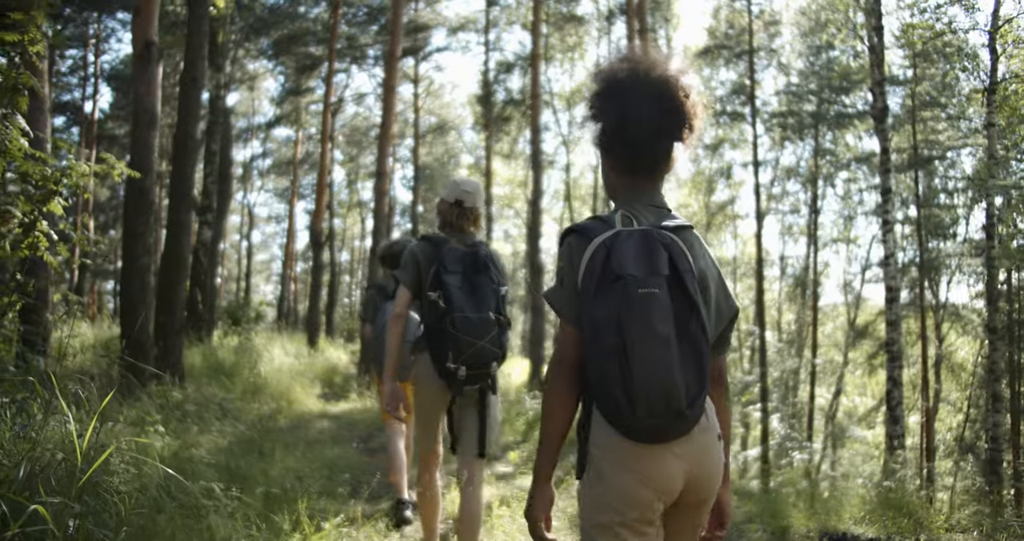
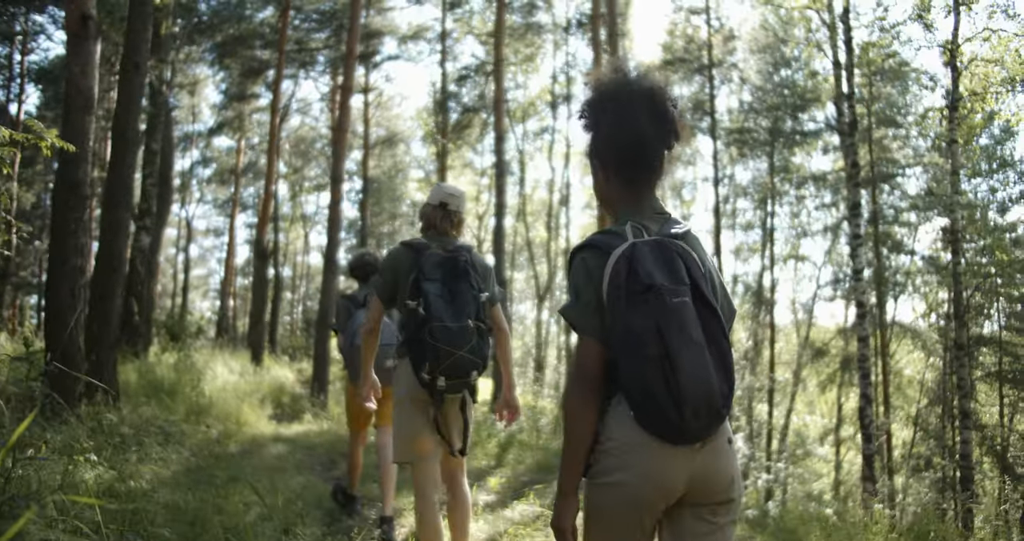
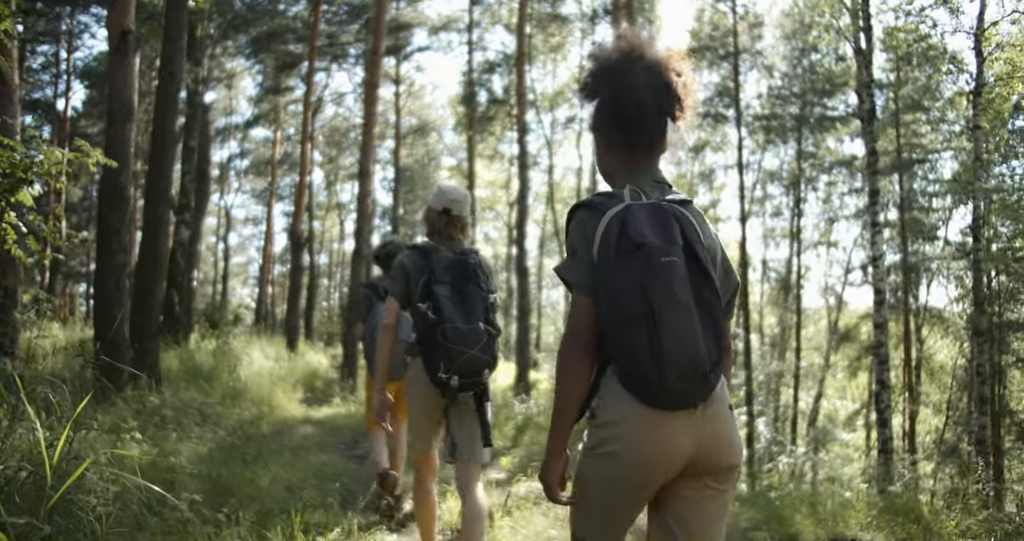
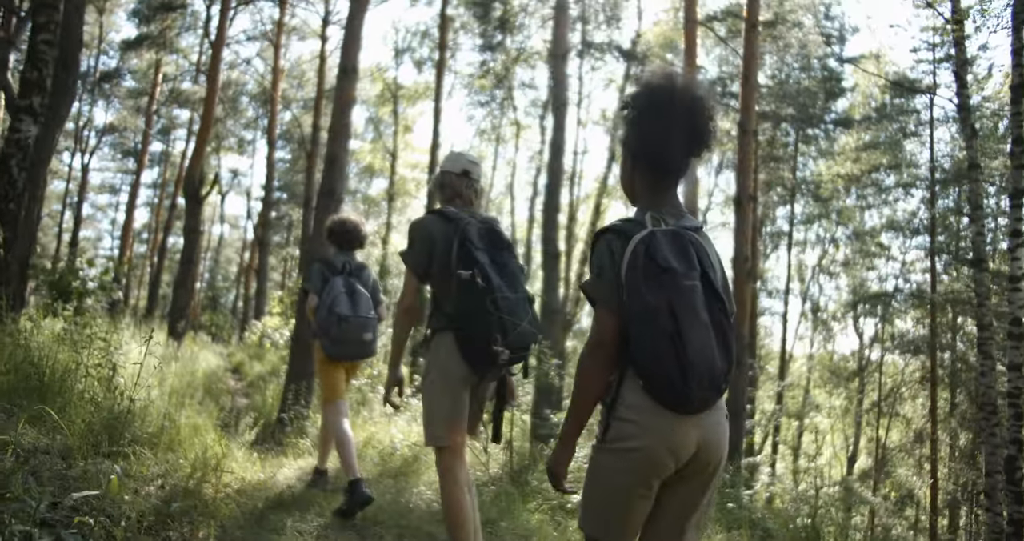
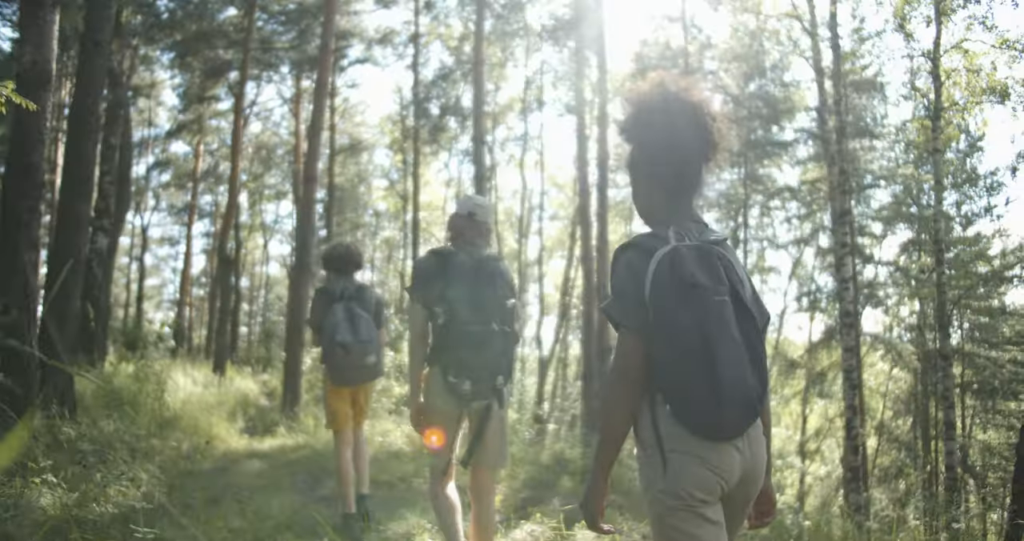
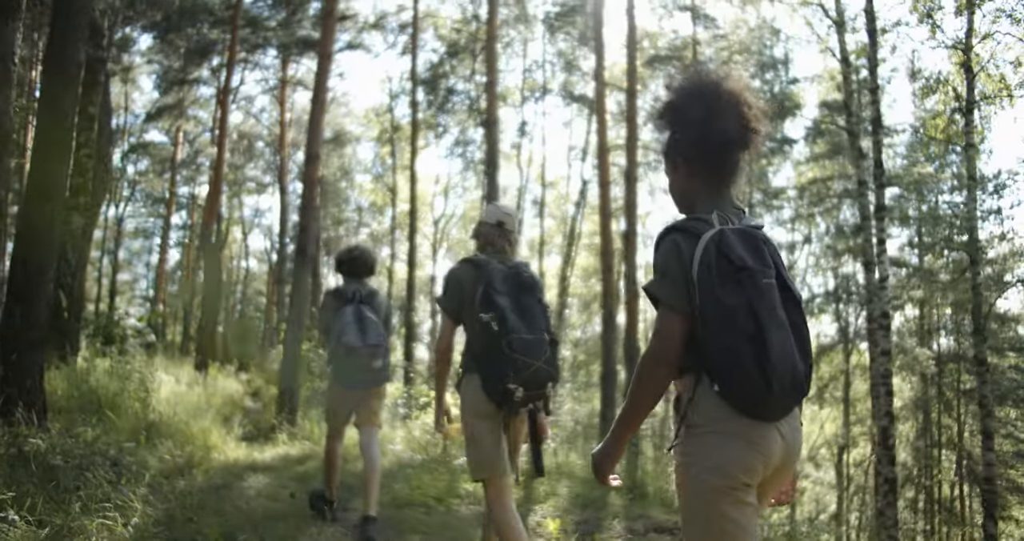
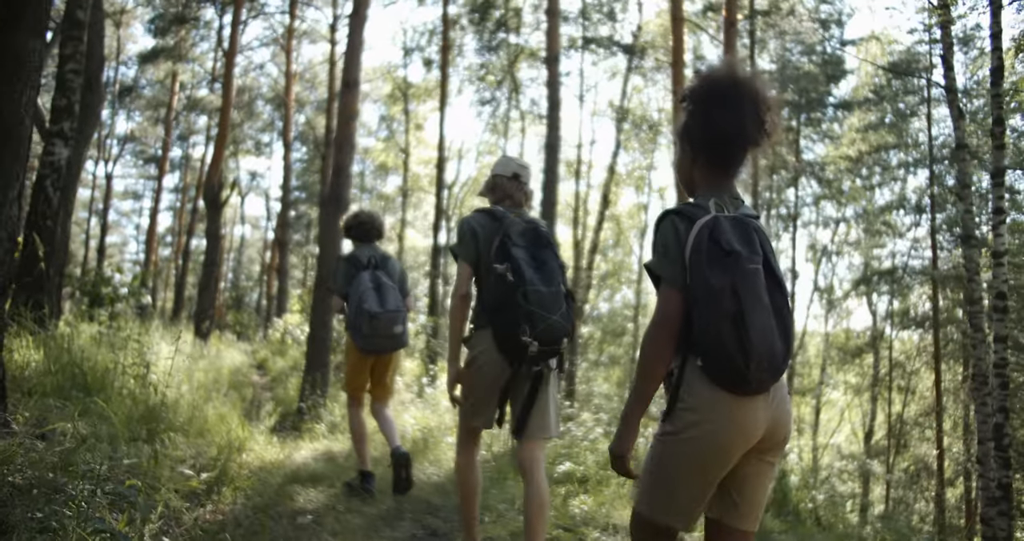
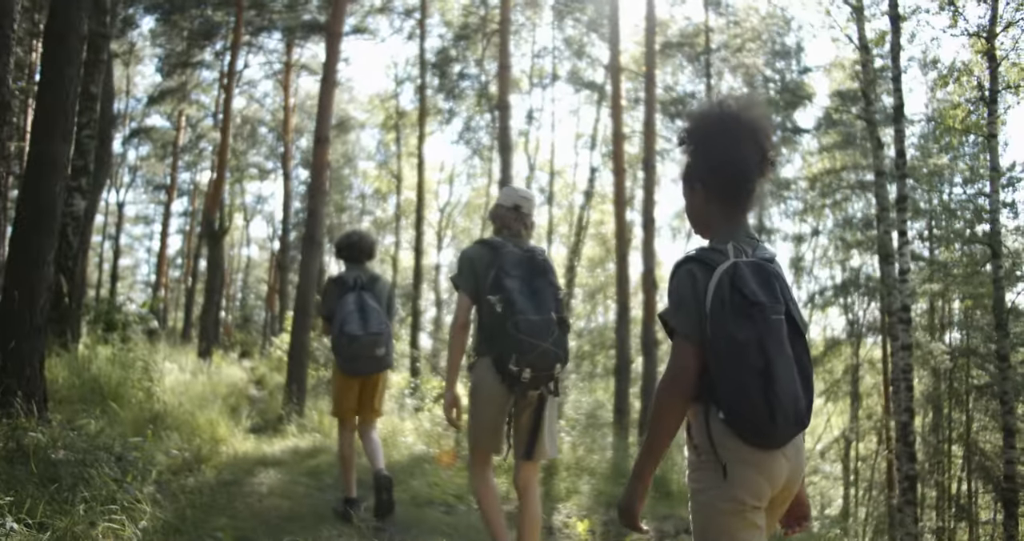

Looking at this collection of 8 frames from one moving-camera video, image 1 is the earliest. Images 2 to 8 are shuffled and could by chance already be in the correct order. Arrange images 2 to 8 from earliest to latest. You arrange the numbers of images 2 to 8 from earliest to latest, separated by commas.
3, 2, 5, 6, 8, 7, 4
